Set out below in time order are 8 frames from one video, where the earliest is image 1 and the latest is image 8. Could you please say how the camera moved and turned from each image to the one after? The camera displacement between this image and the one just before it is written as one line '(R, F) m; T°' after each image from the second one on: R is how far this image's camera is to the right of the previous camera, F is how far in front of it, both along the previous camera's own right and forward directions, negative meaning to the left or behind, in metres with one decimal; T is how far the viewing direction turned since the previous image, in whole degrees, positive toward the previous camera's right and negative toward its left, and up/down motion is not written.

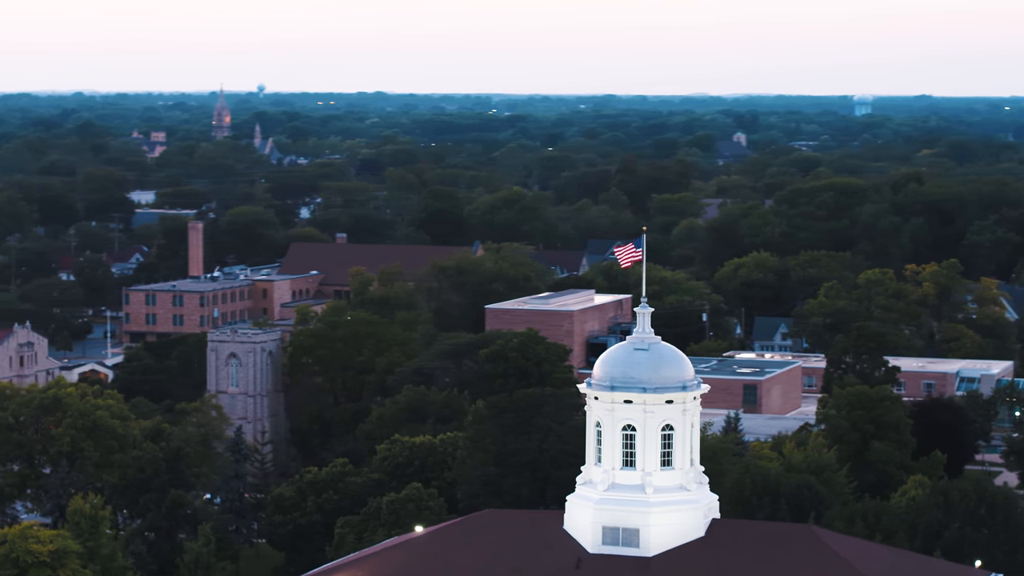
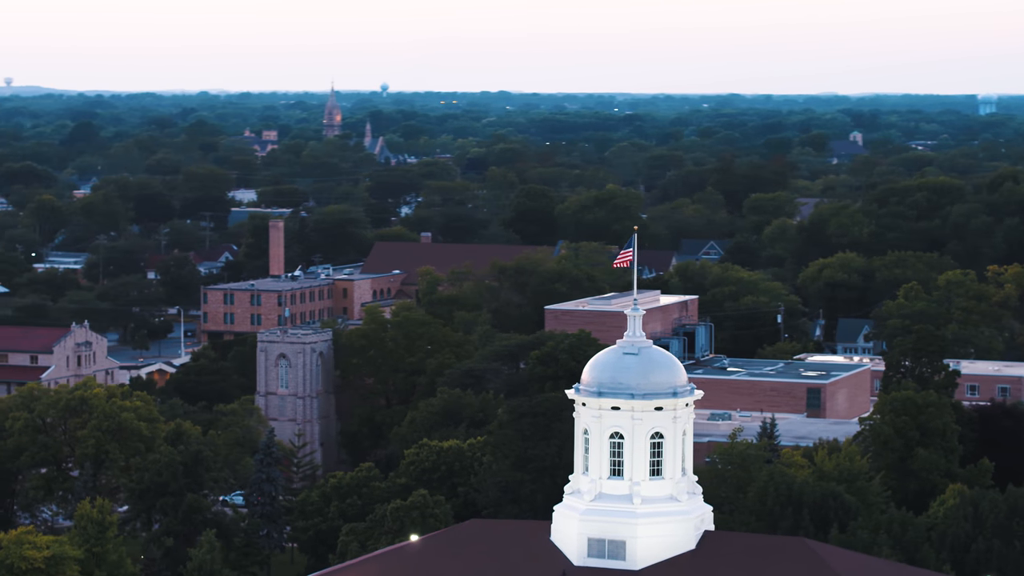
(+1.5, +1.2) m; -3°
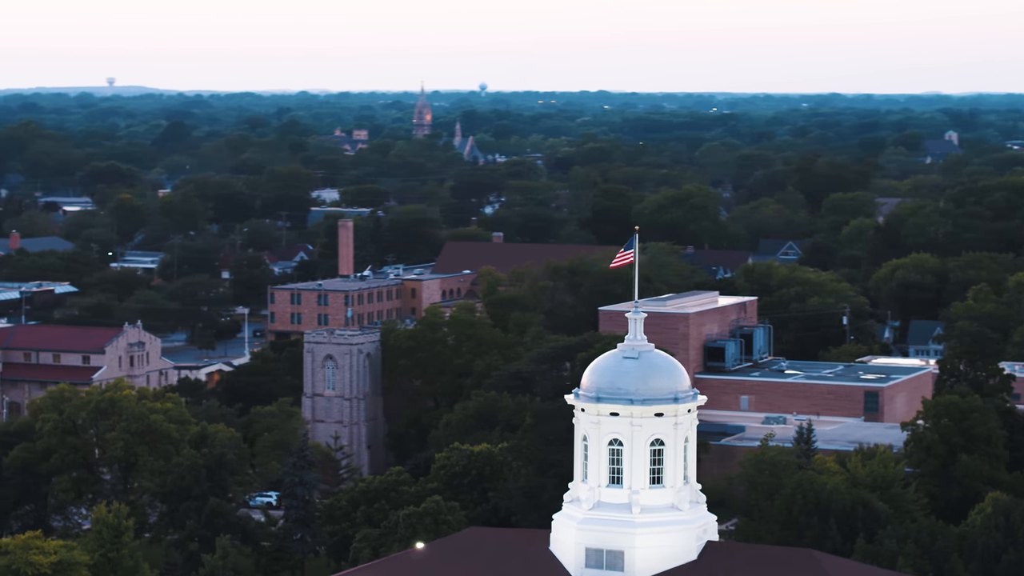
(+1.1, +0.8) m; -2°
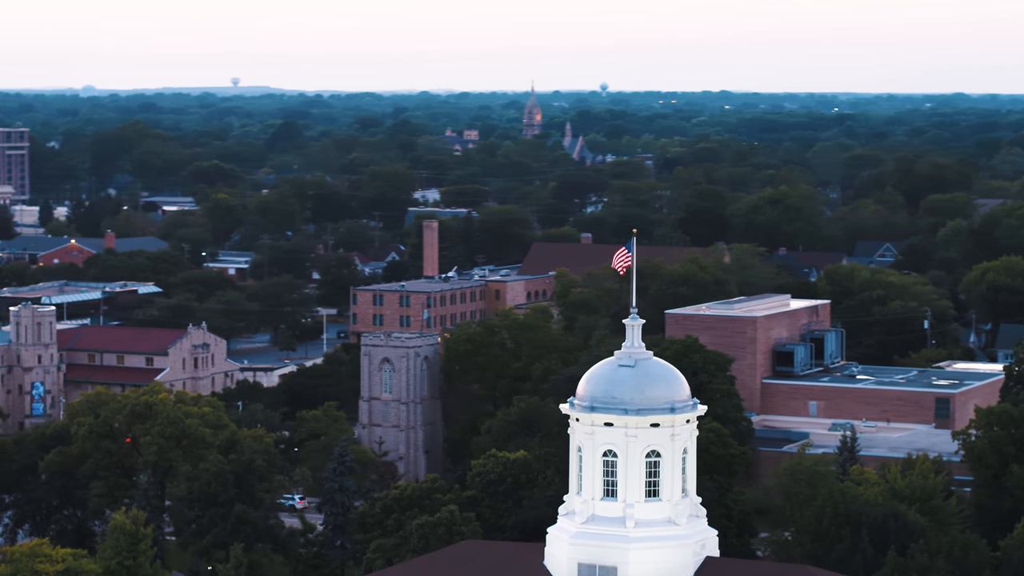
(+1.3, +1.0) m; -3°
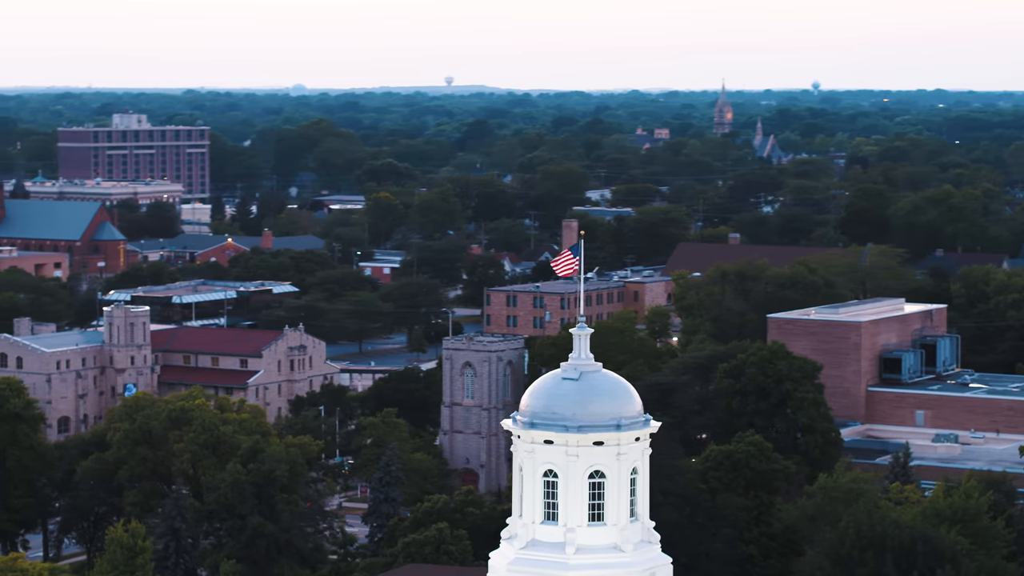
(+2.6, +2.0) m; -5°
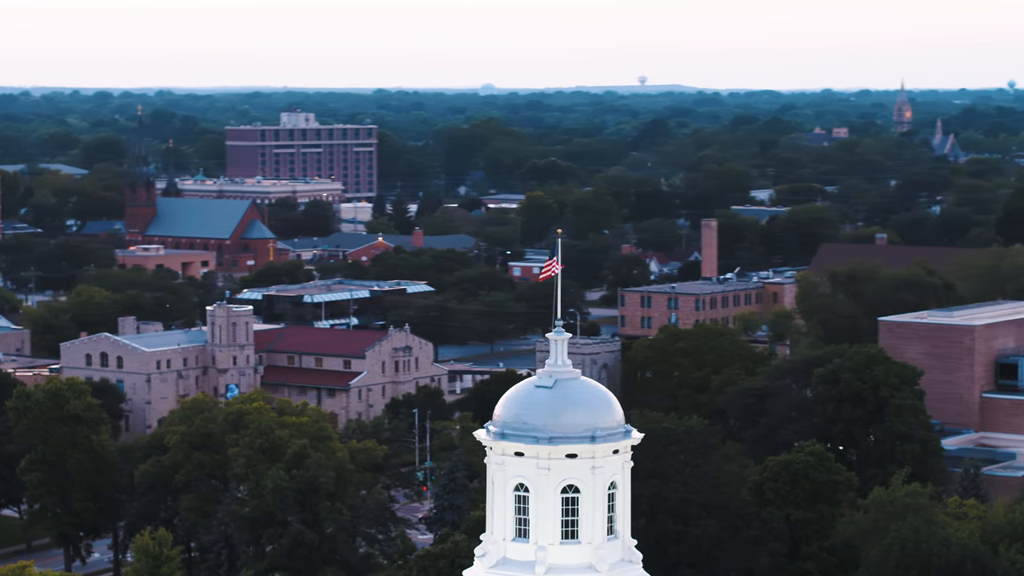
(+2.0, +1.6) m; -4°
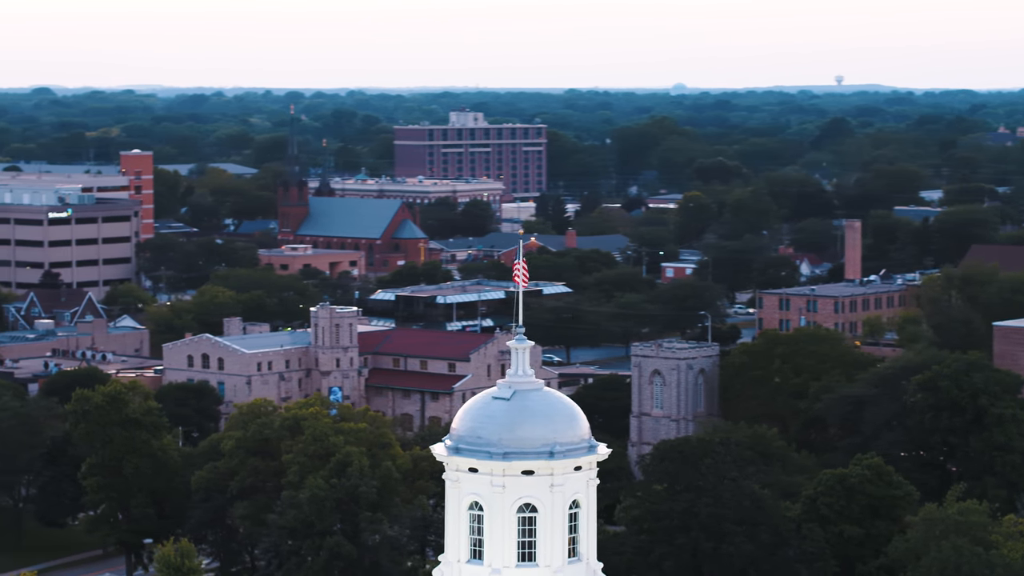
(+2.0, +1.6) m; -4°
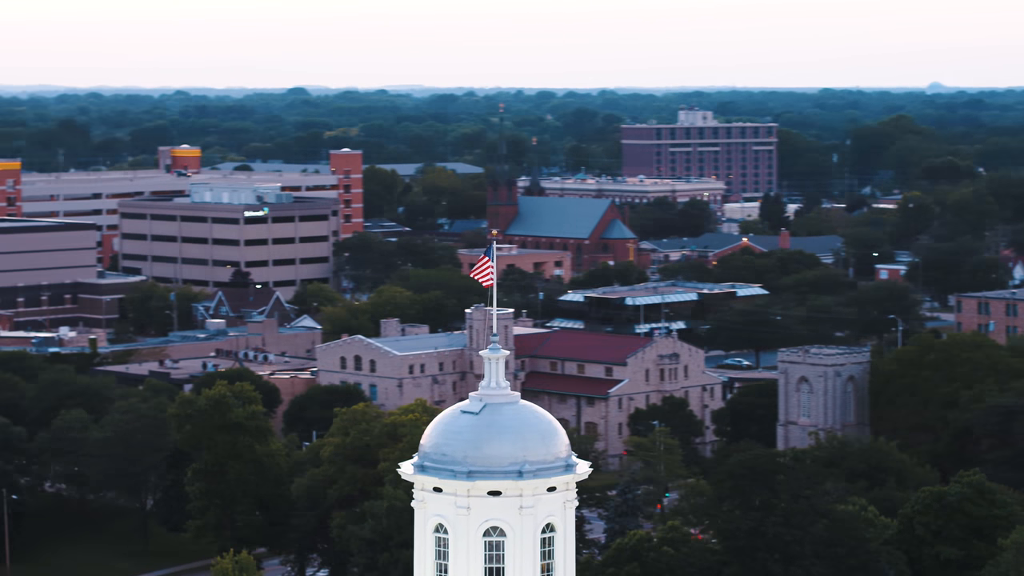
(+2.2, +1.7) m; -6°
